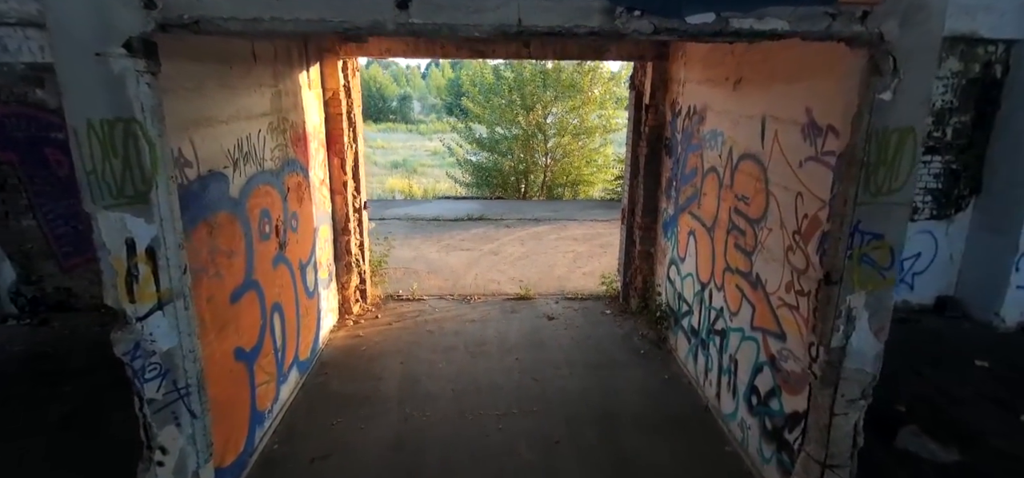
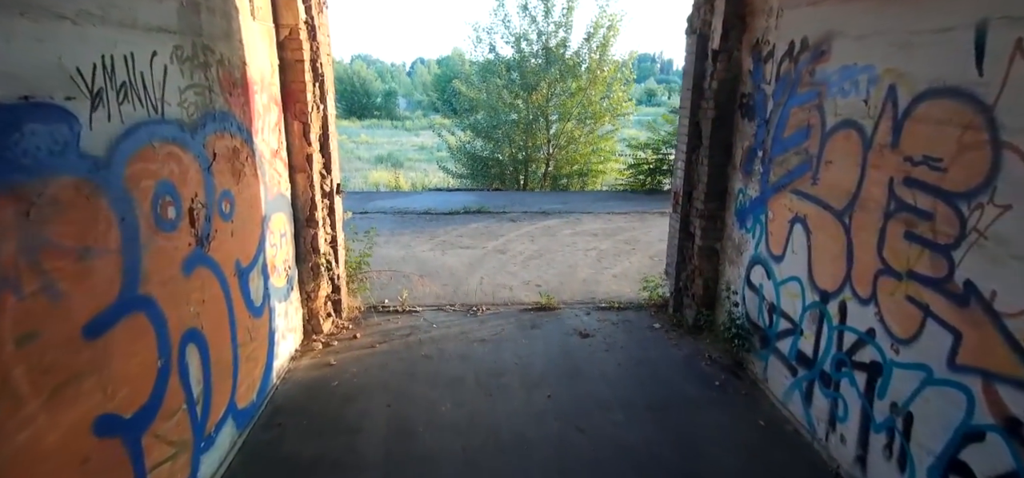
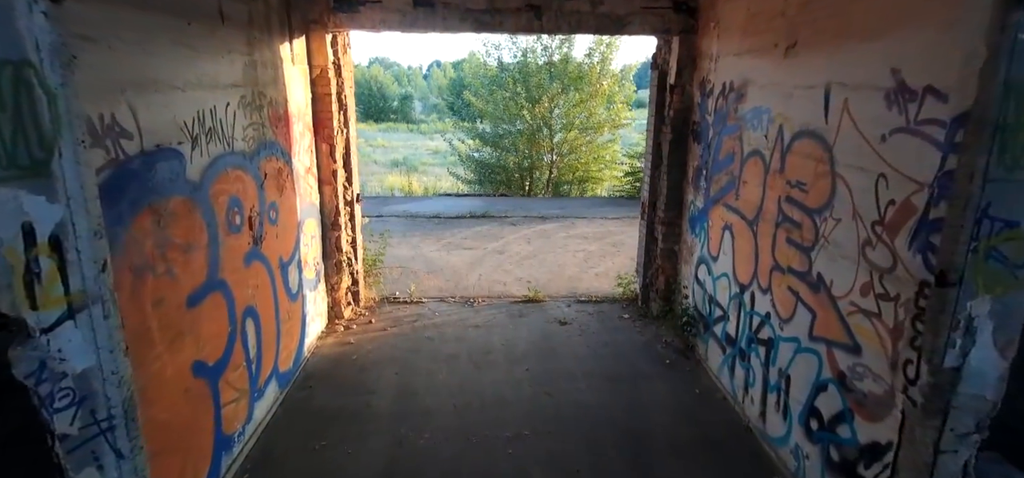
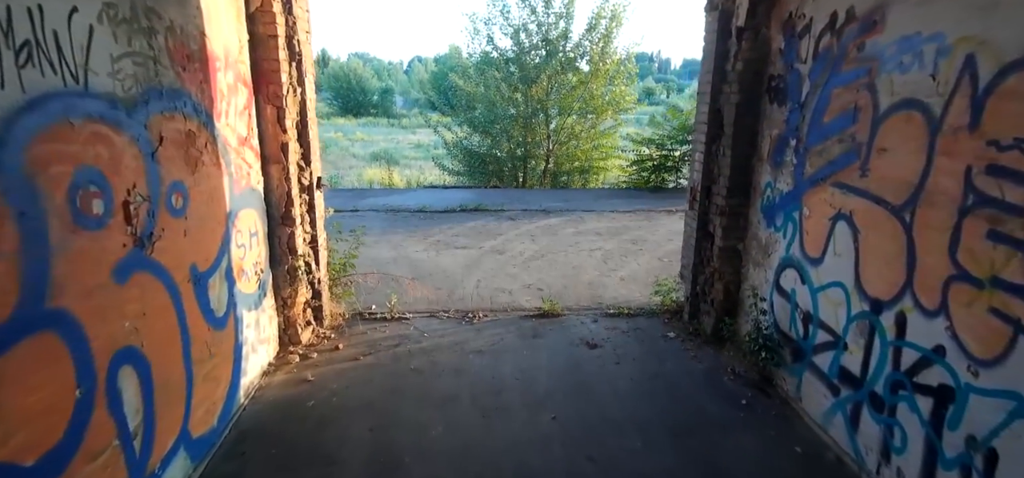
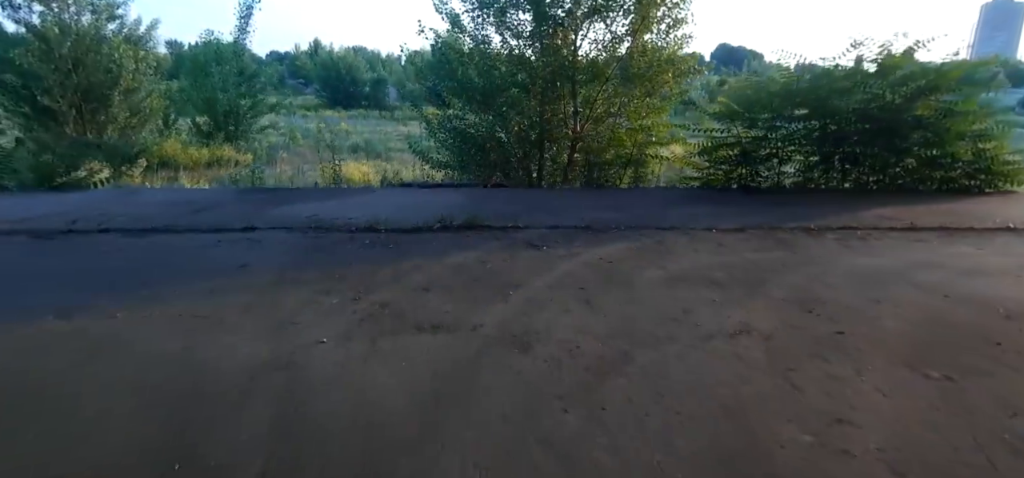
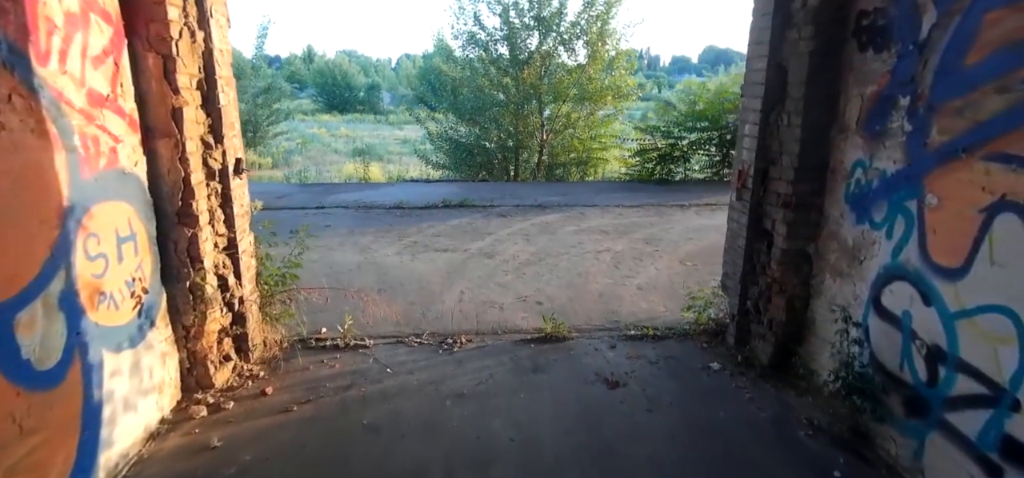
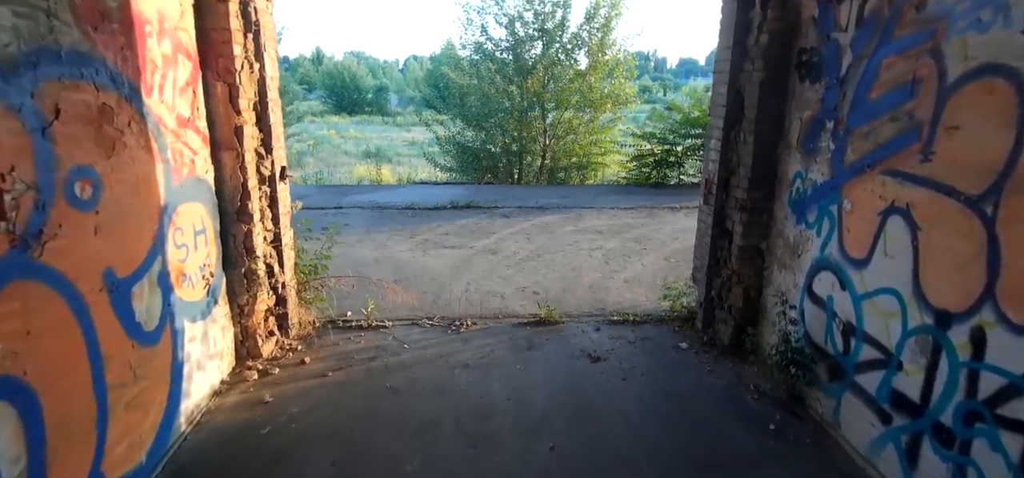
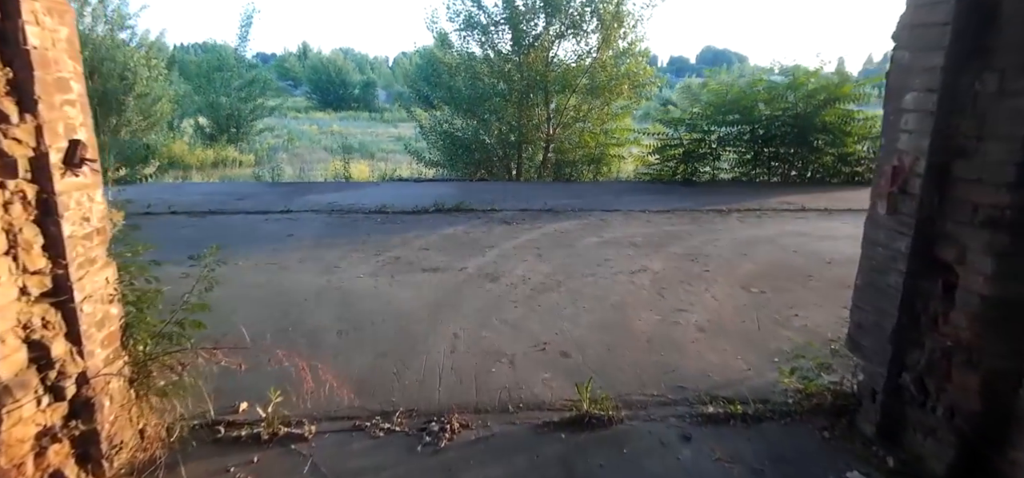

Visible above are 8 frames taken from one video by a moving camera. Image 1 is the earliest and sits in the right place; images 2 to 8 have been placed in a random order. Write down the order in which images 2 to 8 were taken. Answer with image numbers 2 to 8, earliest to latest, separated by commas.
3, 2, 4, 7, 6, 8, 5
